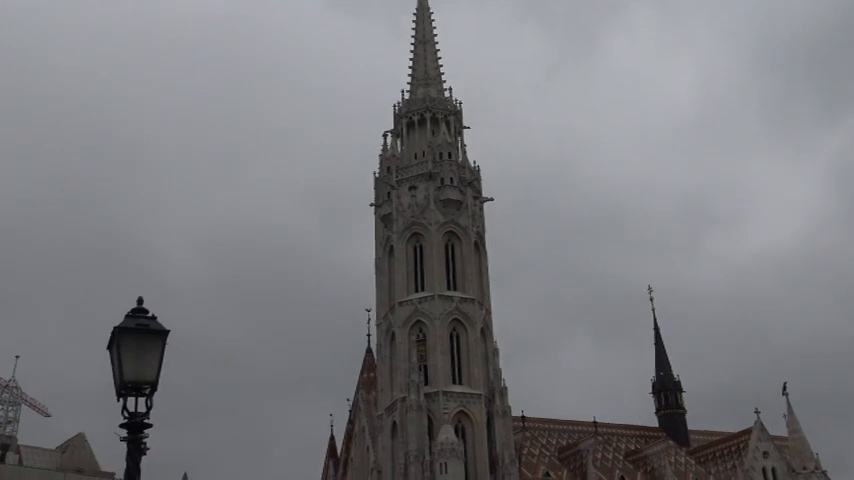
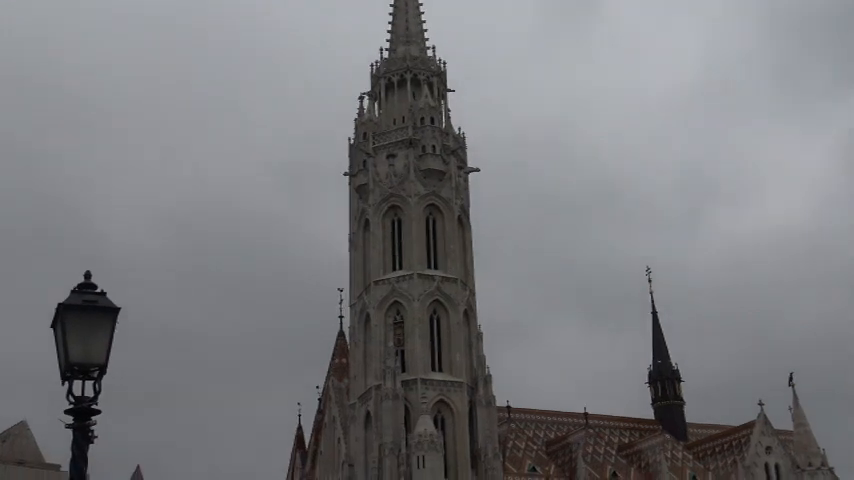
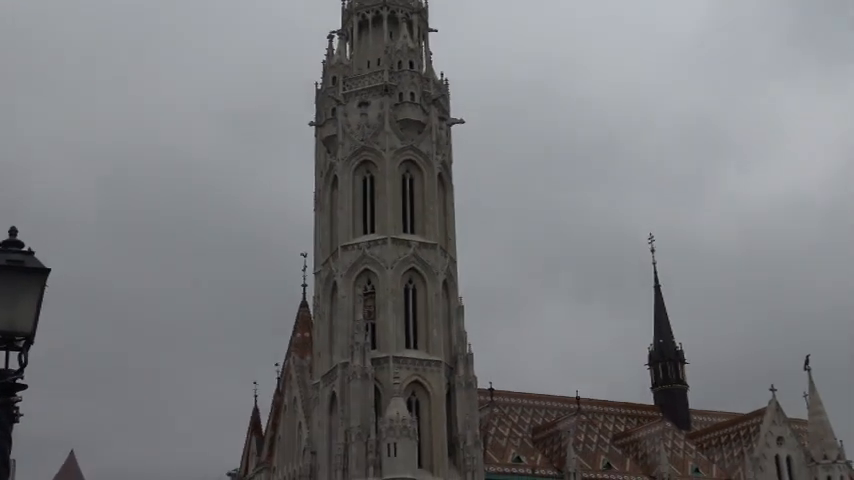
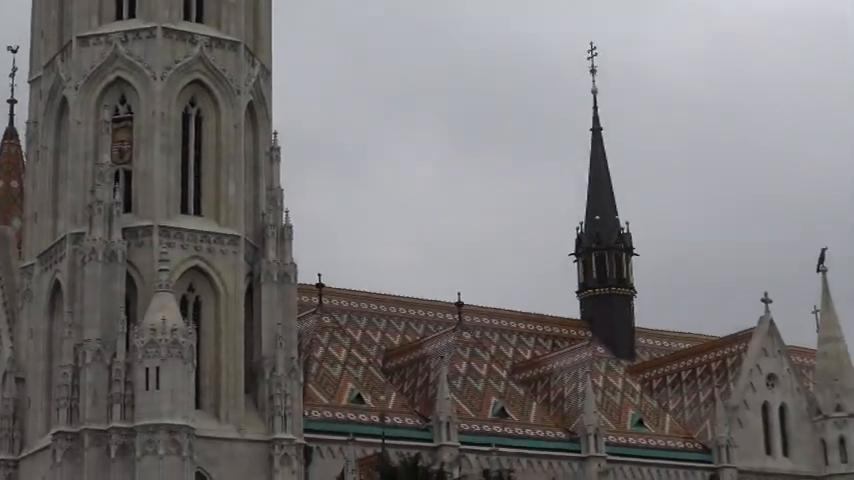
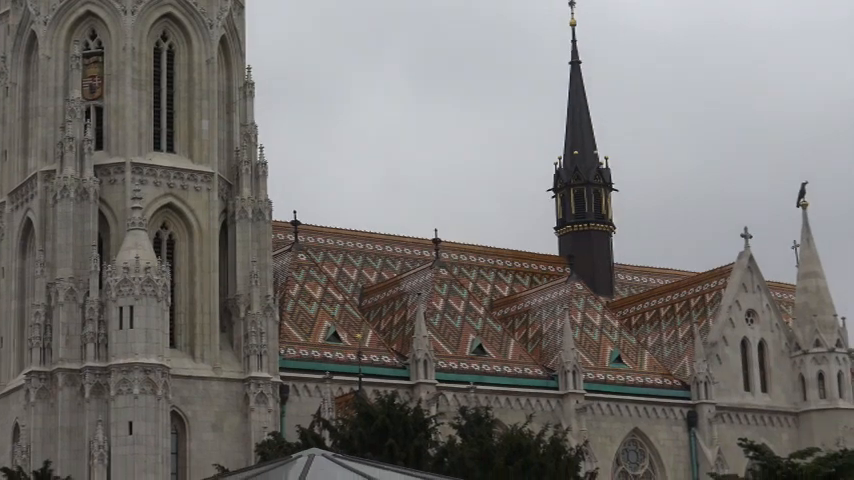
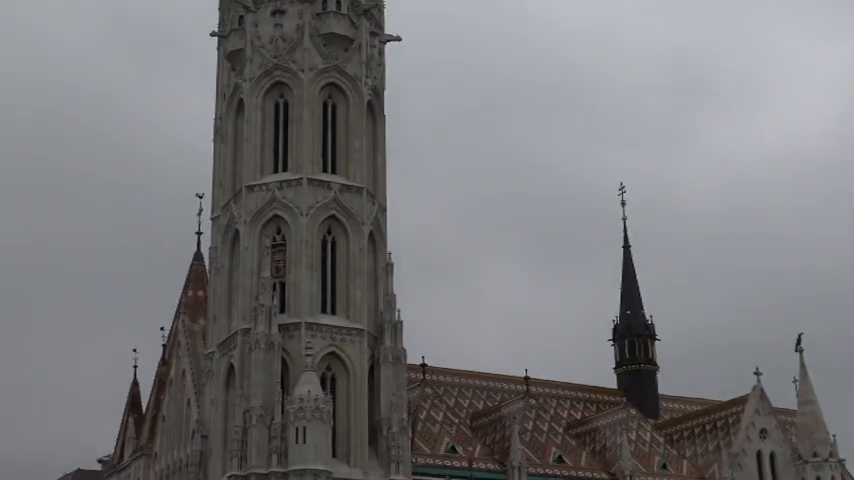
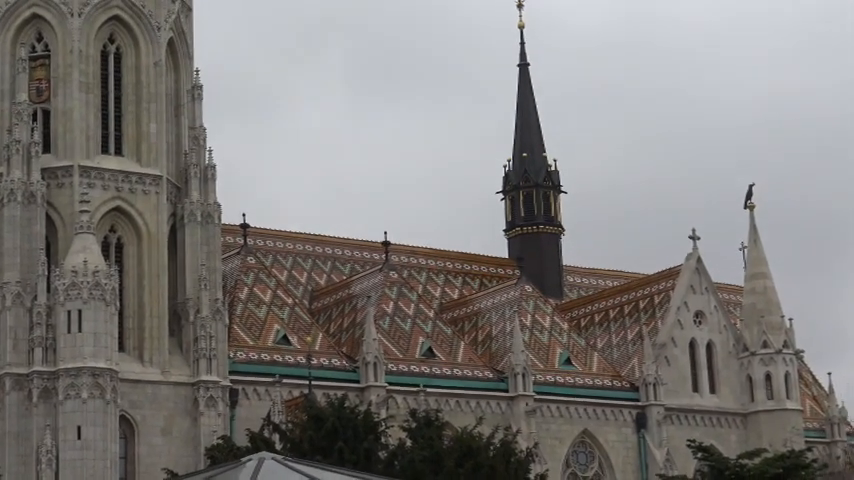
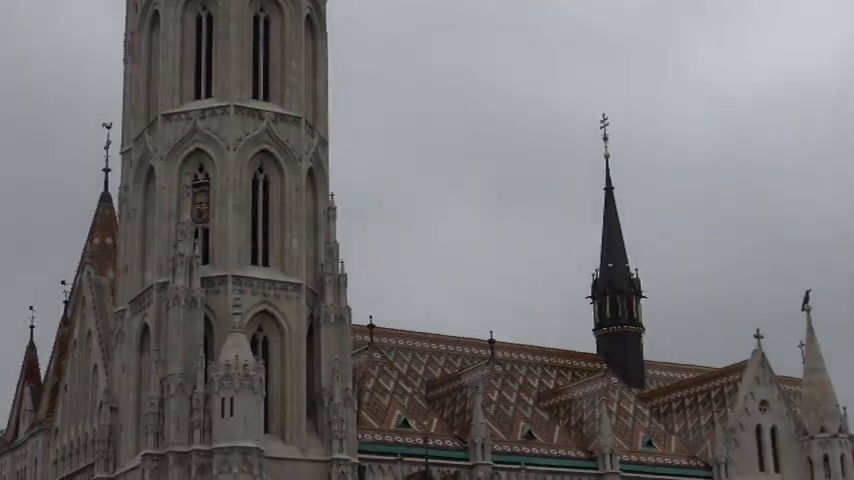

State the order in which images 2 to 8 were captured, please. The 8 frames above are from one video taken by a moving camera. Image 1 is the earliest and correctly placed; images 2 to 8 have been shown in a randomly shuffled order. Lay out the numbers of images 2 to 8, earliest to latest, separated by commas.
2, 3, 6, 8, 4, 5, 7
